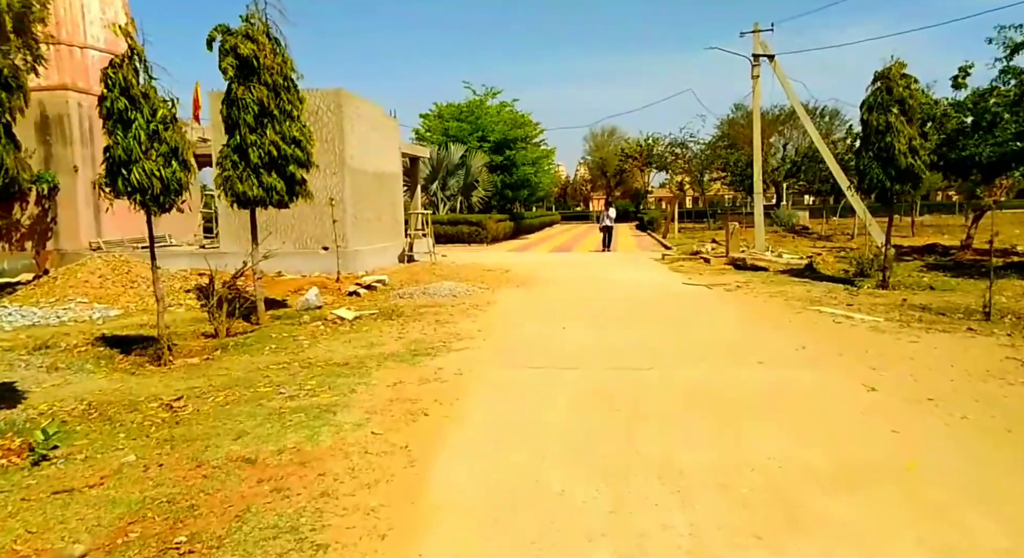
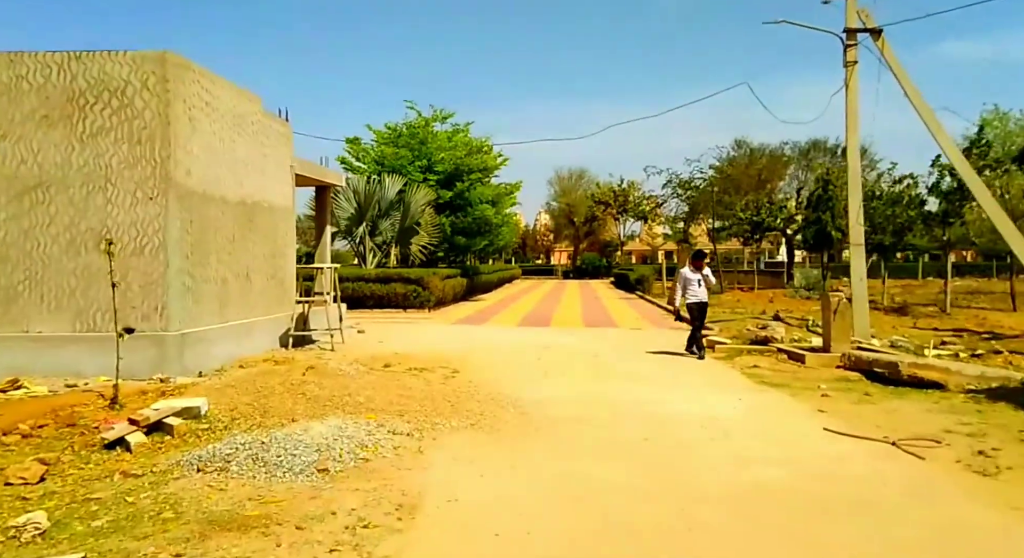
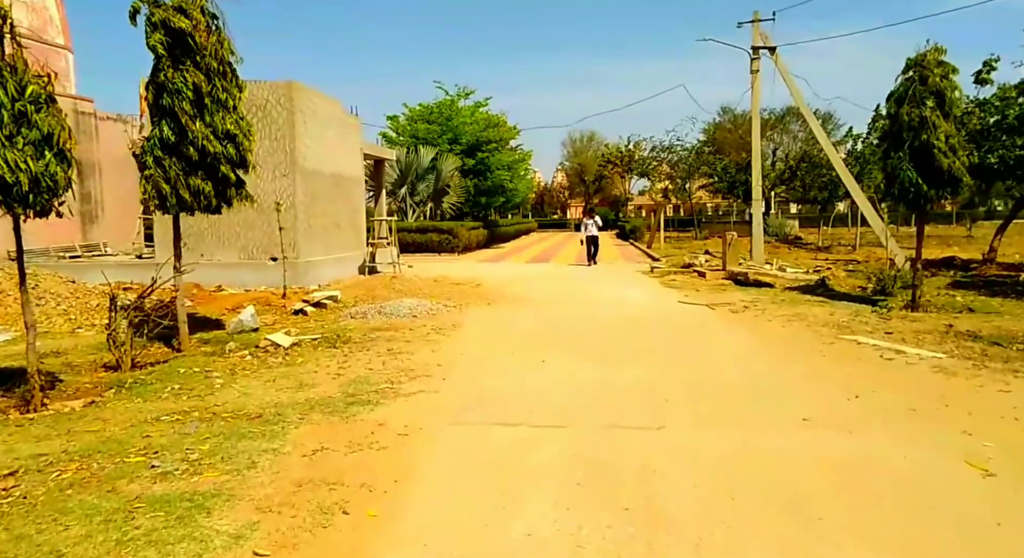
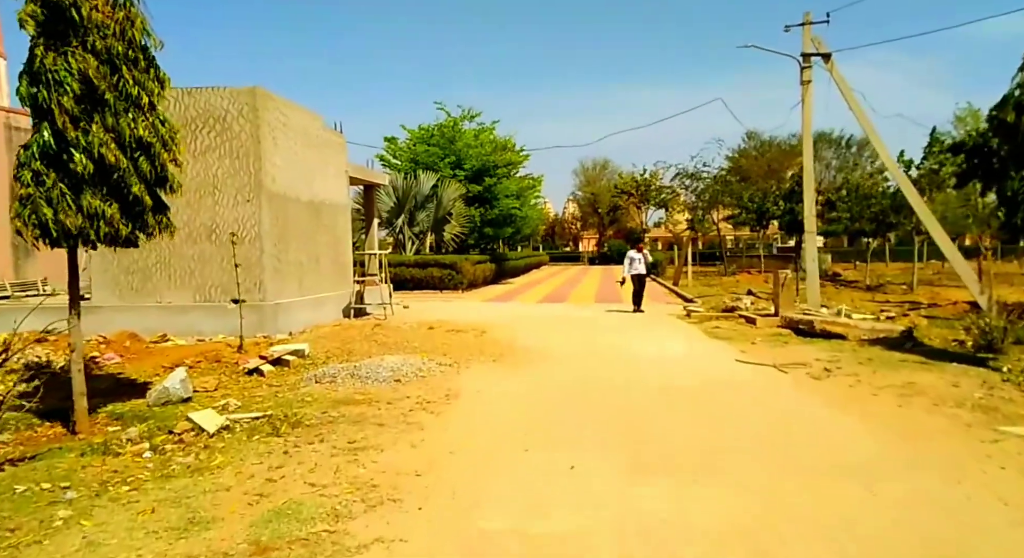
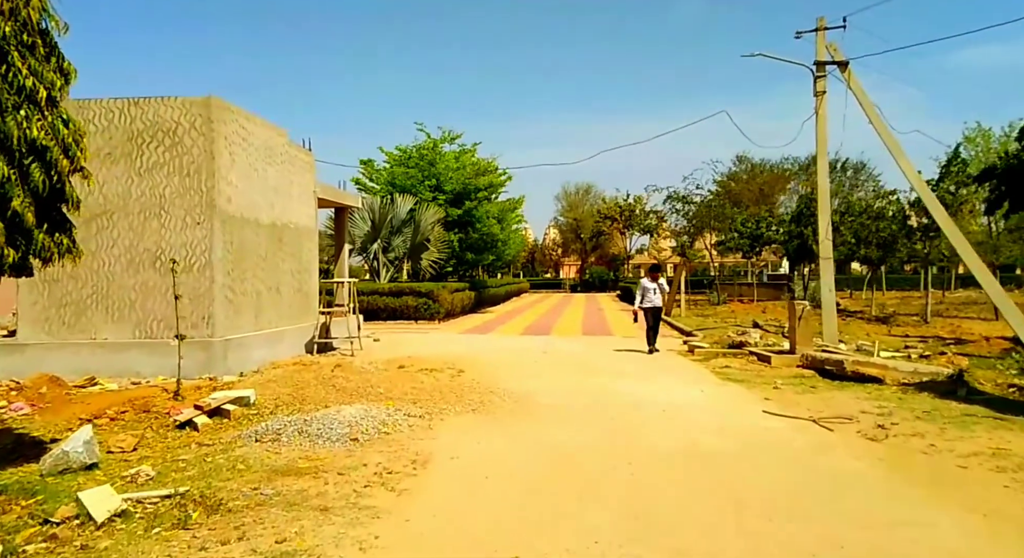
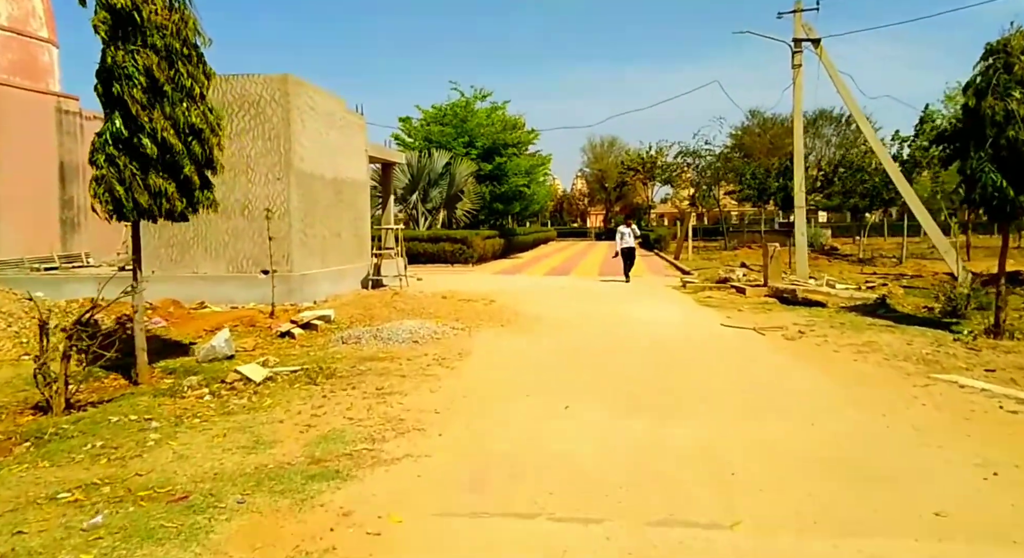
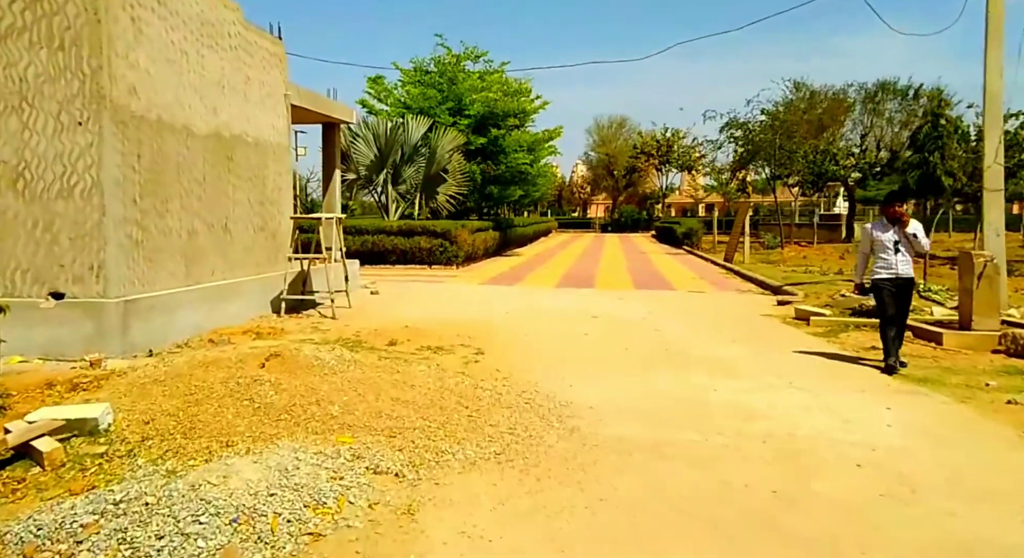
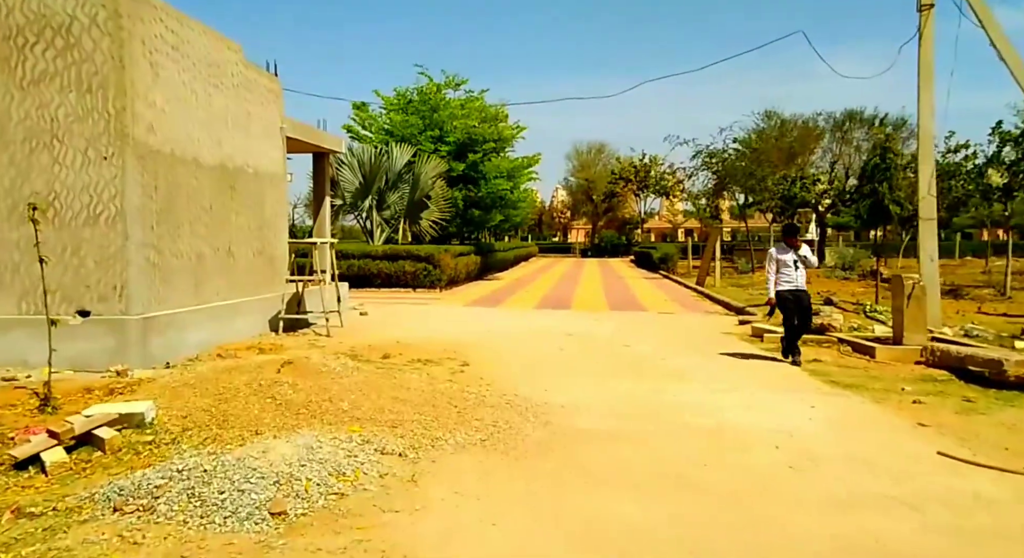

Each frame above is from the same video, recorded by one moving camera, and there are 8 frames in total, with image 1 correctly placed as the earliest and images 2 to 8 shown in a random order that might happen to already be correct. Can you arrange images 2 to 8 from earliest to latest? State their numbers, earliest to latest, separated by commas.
3, 6, 4, 5, 2, 8, 7
